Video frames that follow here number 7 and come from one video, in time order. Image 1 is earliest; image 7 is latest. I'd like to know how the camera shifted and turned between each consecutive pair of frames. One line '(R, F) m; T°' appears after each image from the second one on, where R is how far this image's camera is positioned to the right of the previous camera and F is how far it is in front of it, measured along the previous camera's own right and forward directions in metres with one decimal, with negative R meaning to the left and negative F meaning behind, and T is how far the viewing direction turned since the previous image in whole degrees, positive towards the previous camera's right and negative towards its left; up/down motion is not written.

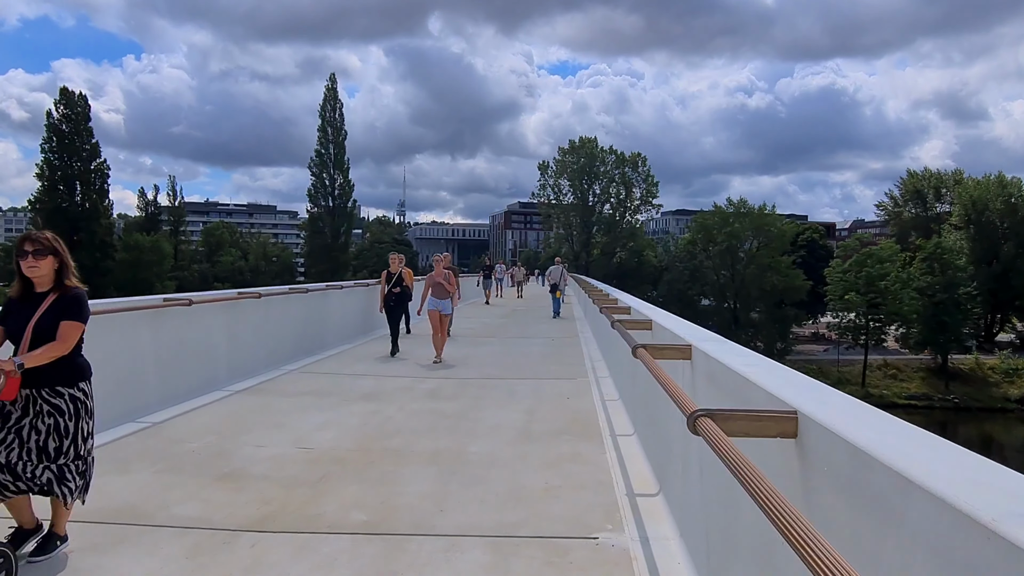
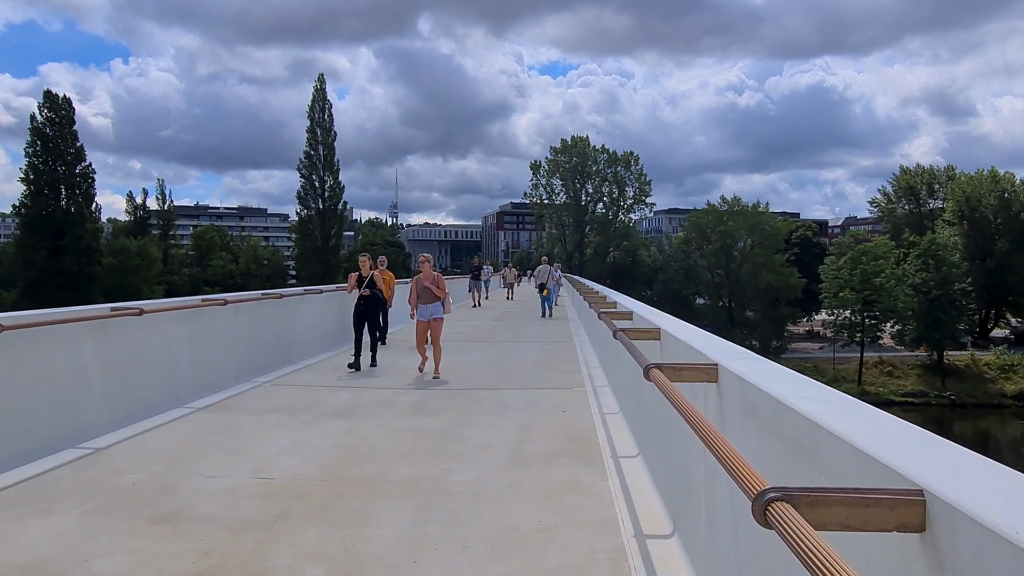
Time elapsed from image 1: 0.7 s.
(0.0, +0.7) m; +1°
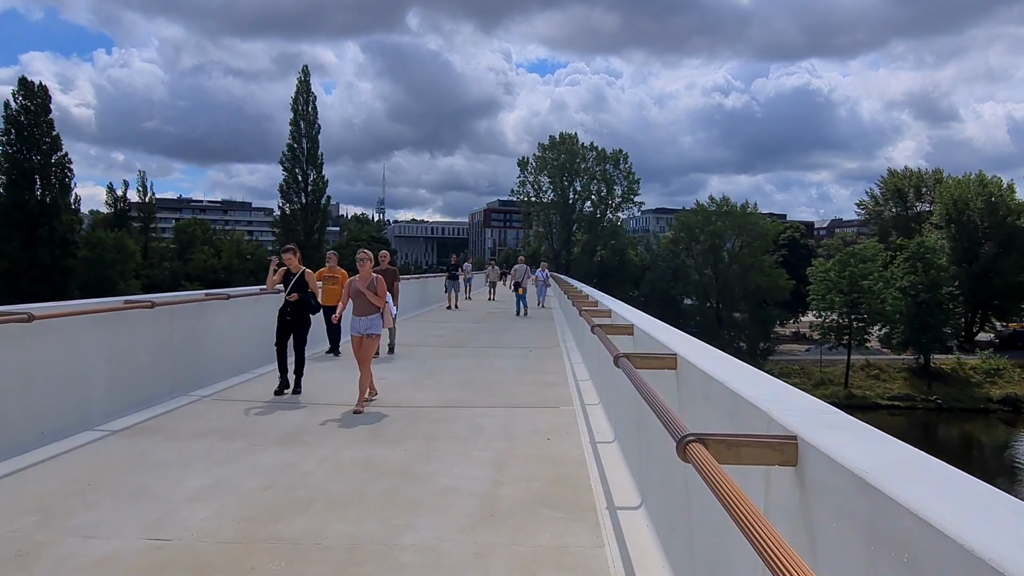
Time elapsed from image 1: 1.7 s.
(+0.1, +1.2) m; +1°
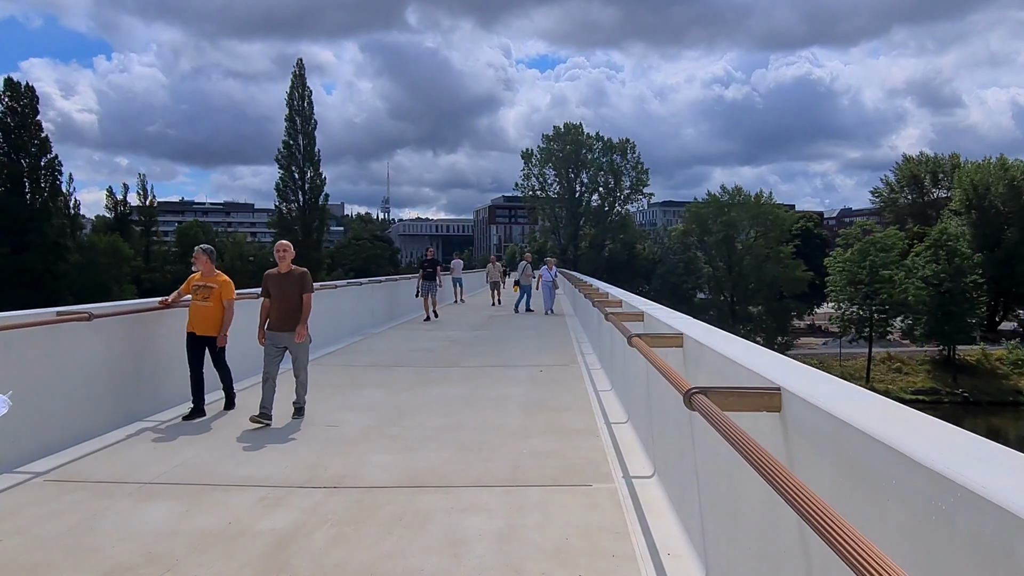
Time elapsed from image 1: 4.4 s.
(0.0, +2.8) m; 0°
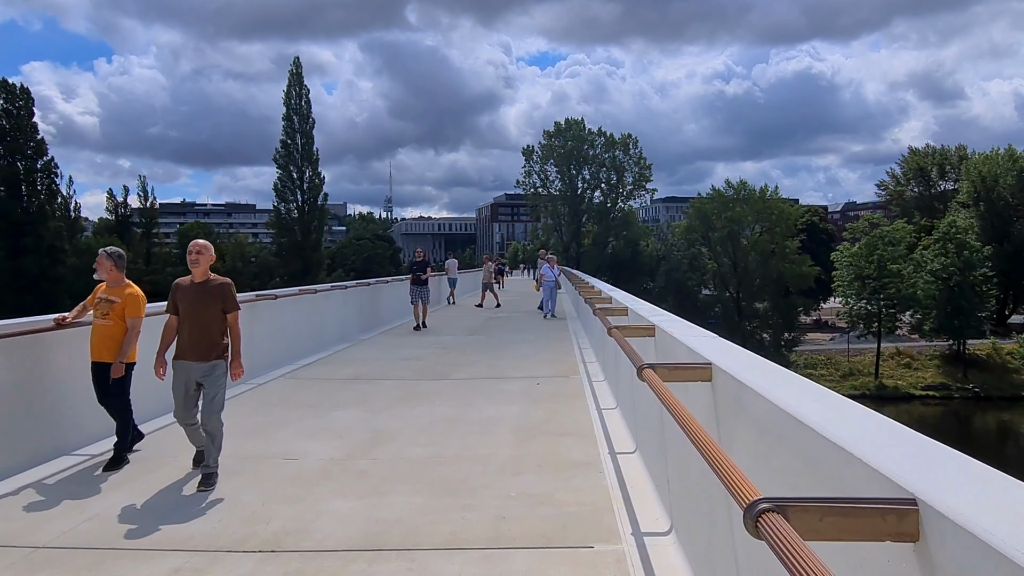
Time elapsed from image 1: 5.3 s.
(+0.1, +1.0) m; 0°
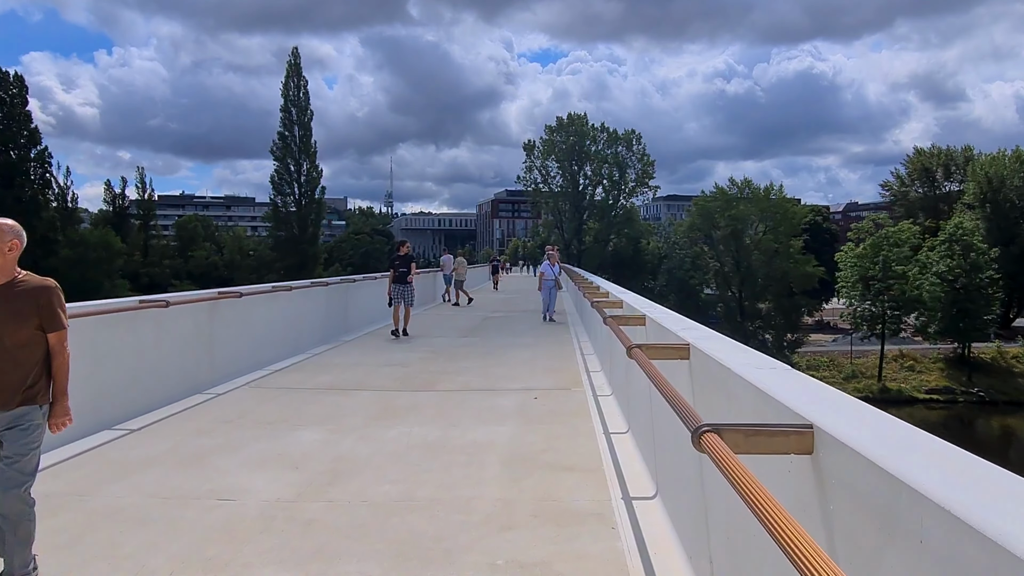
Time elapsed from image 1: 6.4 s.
(0.0, +1.1) m; 0°
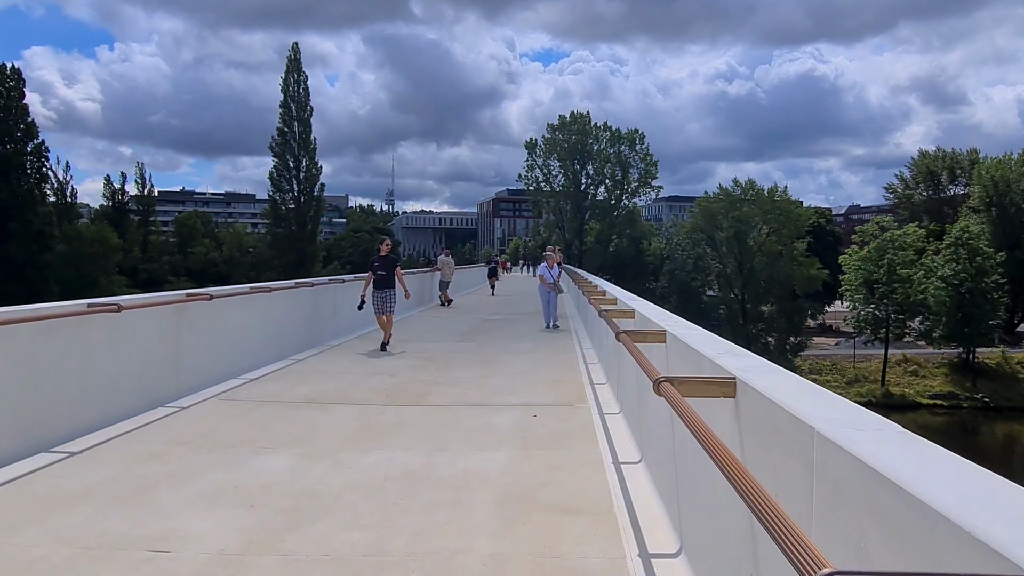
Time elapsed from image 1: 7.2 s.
(0.0, +0.8) m; 0°
